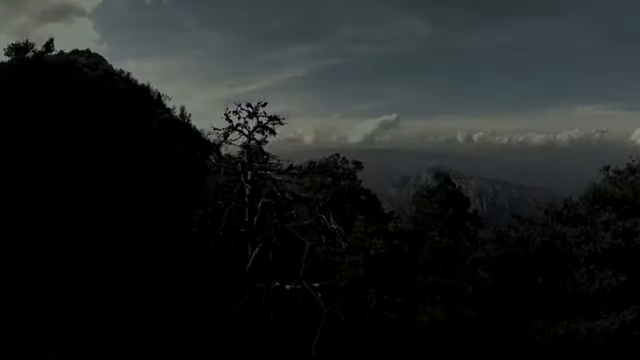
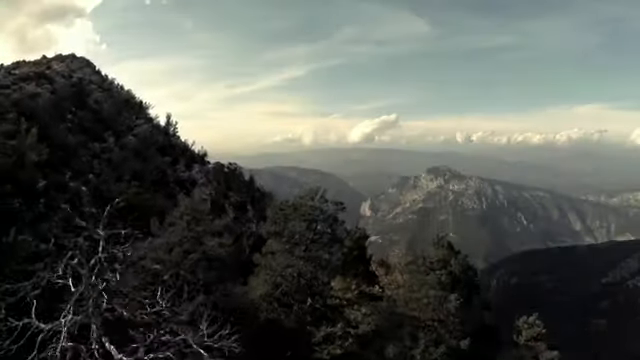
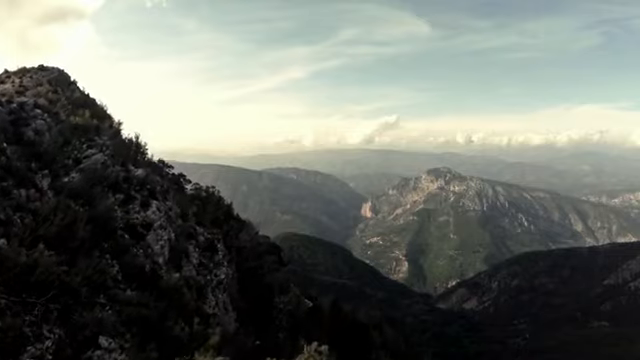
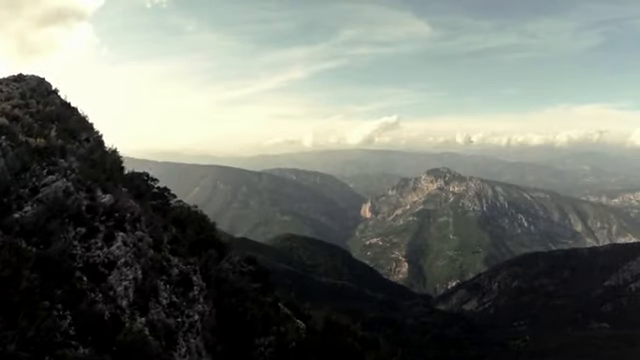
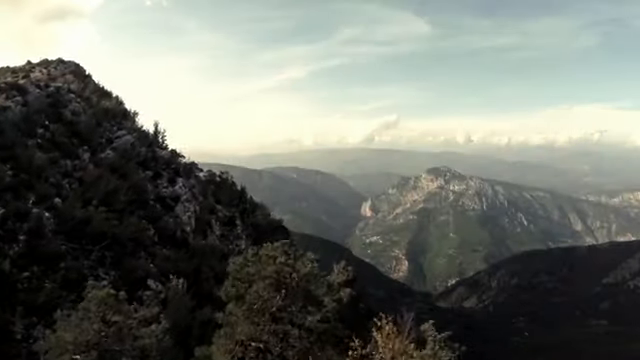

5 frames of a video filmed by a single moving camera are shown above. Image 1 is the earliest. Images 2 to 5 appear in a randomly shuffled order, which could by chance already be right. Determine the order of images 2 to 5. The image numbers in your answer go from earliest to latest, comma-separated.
2, 5, 3, 4
